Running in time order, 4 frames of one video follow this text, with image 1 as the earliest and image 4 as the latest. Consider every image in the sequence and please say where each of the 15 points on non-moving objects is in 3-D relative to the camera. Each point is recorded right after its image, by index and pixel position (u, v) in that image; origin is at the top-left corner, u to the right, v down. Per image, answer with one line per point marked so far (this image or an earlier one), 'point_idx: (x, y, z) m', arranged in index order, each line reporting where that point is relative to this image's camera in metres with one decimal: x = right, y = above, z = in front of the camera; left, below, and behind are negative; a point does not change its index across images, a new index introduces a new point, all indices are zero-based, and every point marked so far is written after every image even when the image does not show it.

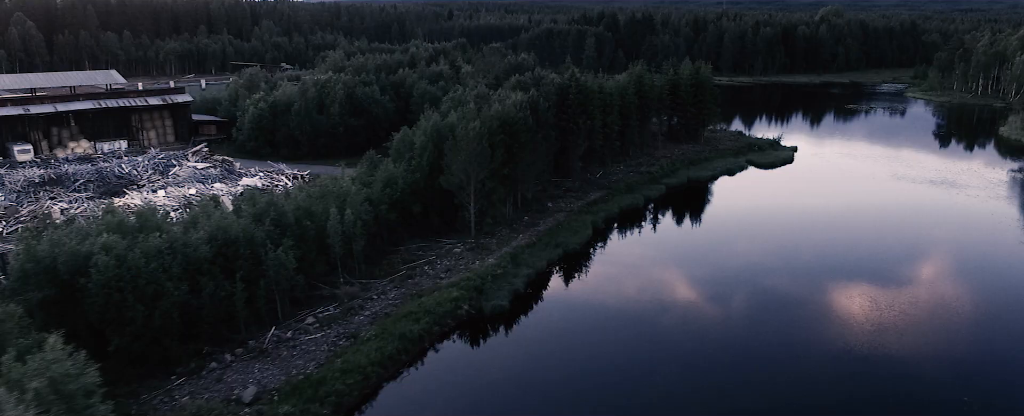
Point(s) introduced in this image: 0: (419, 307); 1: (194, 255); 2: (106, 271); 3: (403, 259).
0: (-1.5, -1.7, +14.6) m
1: (-5.2, -0.8, +13.5) m
2: (-6.1, -0.9, +12.3) m
3: (-2.3, -1.1, +18.0) m
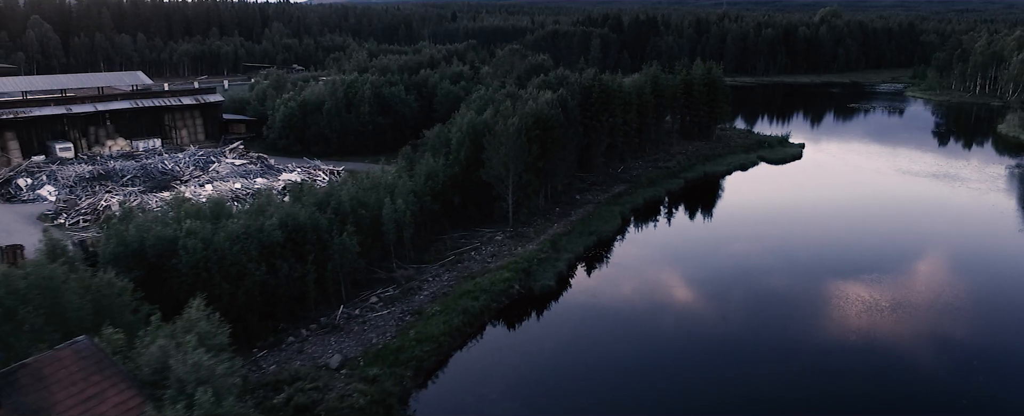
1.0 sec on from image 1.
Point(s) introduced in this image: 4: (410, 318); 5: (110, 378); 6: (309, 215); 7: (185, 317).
0: (-0.7, -1.5, +15.8) m
1: (-4.3, -0.6, +14.8) m
2: (-5.2, -0.7, +13.5) m
3: (-1.4, -0.9, +19.3) m
4: (-1.8, -1.9, +14.4) m
5: (-3.8, -1.6, +7.8) m
6: (-3.8, -0.2, +15.7) m
7: (-3.7, -1.2, +9.4) m
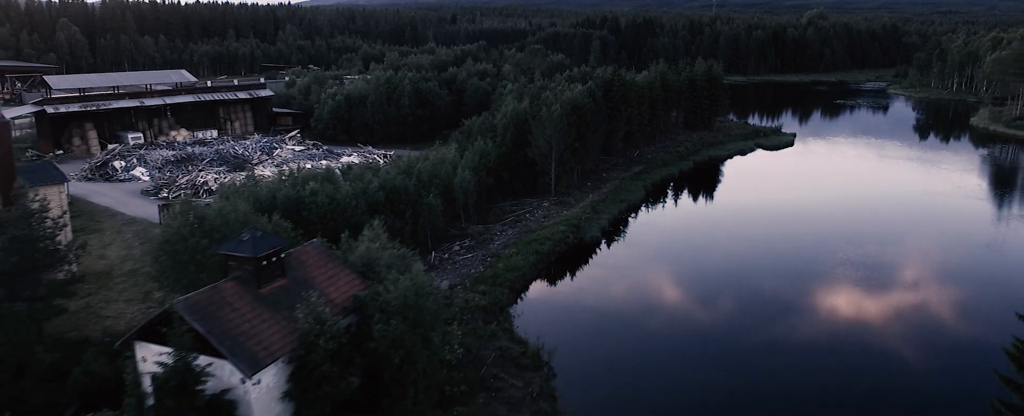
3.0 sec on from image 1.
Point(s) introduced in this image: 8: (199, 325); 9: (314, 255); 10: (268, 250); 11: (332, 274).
0: (+0.6, -0.7, +19.6) m
1: (-3.0, +0.2, +18.4) m
2: (-3.9, +0.1, +17.2) m
3: (-0.2, -0.1, +23.0) m
4: (-0.5, -1.1, +18.1) m
5: (-2.4, -0.8, +11.5) m
6: (-2.6, +0.6, +19.4) m
7: (-2.3, -0.4, +13.1) m
8: (-3.4, -1.3, +9.1) m
9: (-2.7, -0.6, +11.4) m
10: (-3.0, -0.5, +10.2) m
11: (-2.4, -0.9, +11.2) m
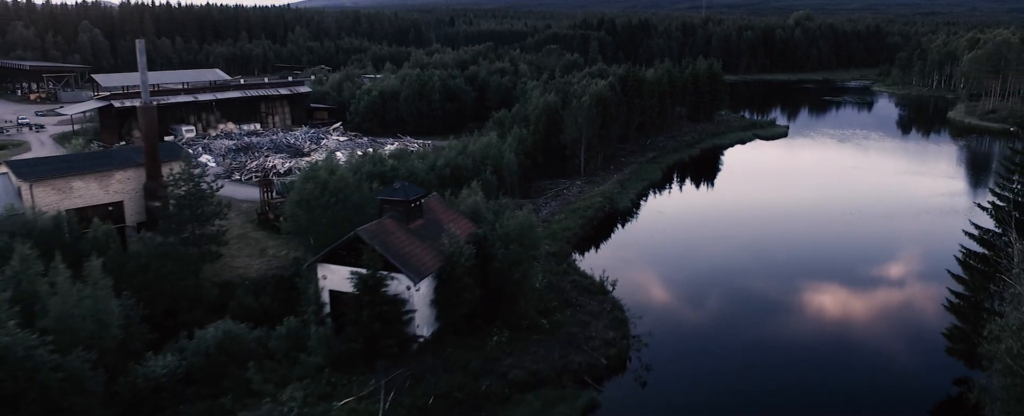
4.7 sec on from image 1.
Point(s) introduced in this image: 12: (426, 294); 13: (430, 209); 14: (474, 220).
0: (+1.9, 0.0, +23.0) m
1: (-1.8, +0.9, +21.8) m
2: (-2.6, +0.7, +20.6) m
3: (+1.0, +0.6, +26.4) m
4: (+0.8, -0.4, +21.5) m
5: (-1.0, -0.1, +14.9) m
6: (-1.3, +1.3, +22.8) m
7: (-1.0, +0.3, +16.5) m
8: (-2.0, -0.6, +12.5) m
9: (-1.3, +0.1, +14.8) m
10: (-1.6, +0.2, +13.6) m
11: (-1.0, -0.2, +14.6) m
12: (-1.3, -1.3, +12.8) m
13: (-1.4, 0.0, +14.4) m
14: (-0.7, -0.2, +14.9) m
